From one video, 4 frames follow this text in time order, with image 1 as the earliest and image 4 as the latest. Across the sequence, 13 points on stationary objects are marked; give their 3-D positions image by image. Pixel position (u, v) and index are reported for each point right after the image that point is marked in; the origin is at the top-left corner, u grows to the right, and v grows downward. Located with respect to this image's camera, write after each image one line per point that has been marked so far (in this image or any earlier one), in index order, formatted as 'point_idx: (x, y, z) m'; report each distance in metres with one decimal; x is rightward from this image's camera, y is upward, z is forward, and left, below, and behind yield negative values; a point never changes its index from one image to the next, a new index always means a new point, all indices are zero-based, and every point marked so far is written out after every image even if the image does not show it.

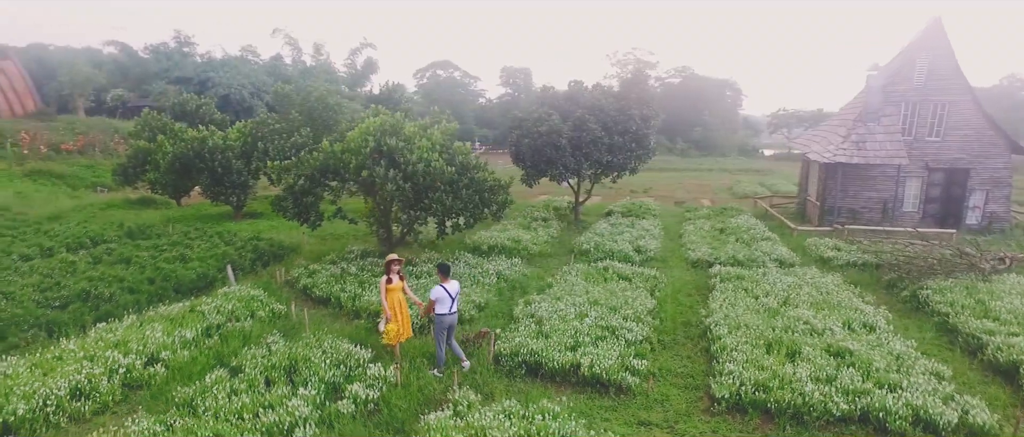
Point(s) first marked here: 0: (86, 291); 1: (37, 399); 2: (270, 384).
0: (-8.6, -1.5, +12.7) m
1: (-6.0, -2.3, +7.9) m
2: (-3.3, -2.3, +8.5) m
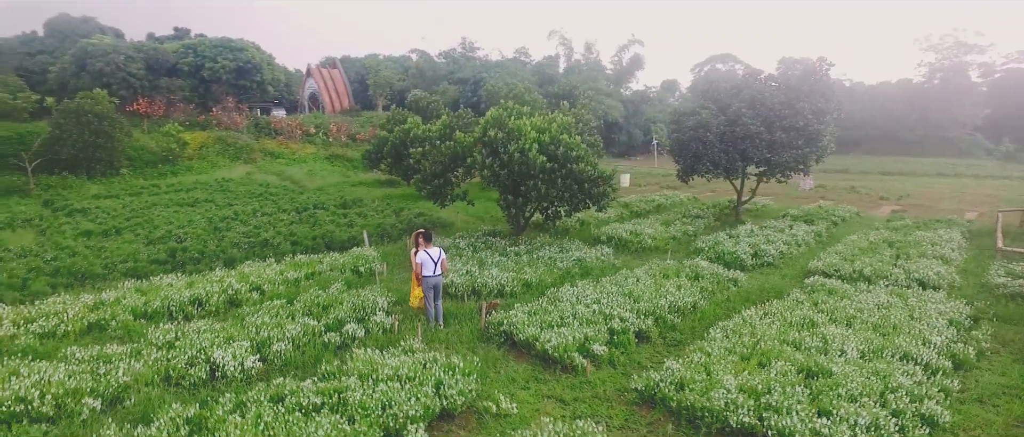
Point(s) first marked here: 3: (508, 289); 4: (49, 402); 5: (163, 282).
0: (-6.7, -0.6, +17.2) m
1: (-6.5, -1.5, +11.8) m
2: (-3.8, -1.7, +11.1) m
3: (-0.1, -1.5, +13.0) m
4: (-5.6, -2.2, +7.6) m
5: (-7.3, -1.3, +13.1) m
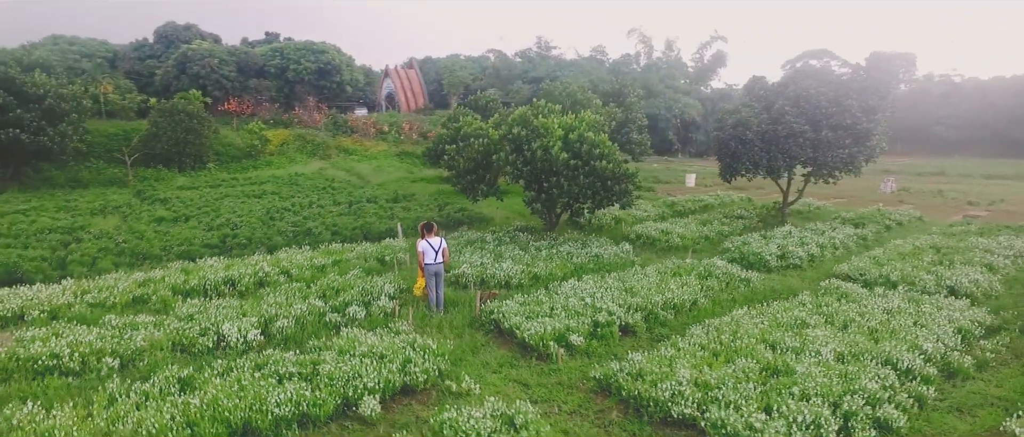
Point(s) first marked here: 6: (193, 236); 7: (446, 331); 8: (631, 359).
0: (-6.0, -0.3, +18.5) m
1: (-6.4, -1.3, +13.1) m
2: (-3.9, -1.5, +12.1) m
3: (0.0, -1.4, +13.5) m
4: (-6.2, -2.0, +8.8) m
5: (-7.1, -1.0, +14.5) m
6: (-8.9, -0.5, +17.5) m
7: (-1.1, -1.9, +10.7) m
8: (+1.8, -2.1, +9.1) m
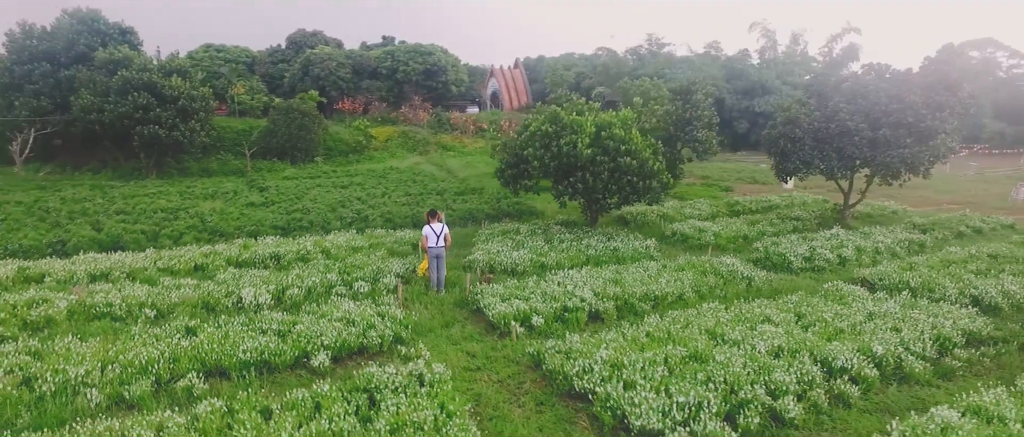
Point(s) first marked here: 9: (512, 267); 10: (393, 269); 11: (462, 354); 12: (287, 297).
0: (-4.7, +0.1, +20.4) m
1: (-6.3, -0.9, +15.3) m
2: (-4.0, -1.2, +13.8) m
3: (+0.1, -1.2, +14.4) m
4: (-6.9, -1.6, +11.0) m
5: (-6.6, -0.6, +16.8) m
6: (-7.8, 0.0, +20.0) m
7: (-1.6, -1.7, +11.9) m
8: (+0.9, -1.9, +9.7) m
9: (0.0, -1.1, +14.4) m
10: (-2.7, -1.1, +14.0) m
11: (-0.7, -2.2, +9.9) m
12: (-4.3, -1.5, +12.0) m
